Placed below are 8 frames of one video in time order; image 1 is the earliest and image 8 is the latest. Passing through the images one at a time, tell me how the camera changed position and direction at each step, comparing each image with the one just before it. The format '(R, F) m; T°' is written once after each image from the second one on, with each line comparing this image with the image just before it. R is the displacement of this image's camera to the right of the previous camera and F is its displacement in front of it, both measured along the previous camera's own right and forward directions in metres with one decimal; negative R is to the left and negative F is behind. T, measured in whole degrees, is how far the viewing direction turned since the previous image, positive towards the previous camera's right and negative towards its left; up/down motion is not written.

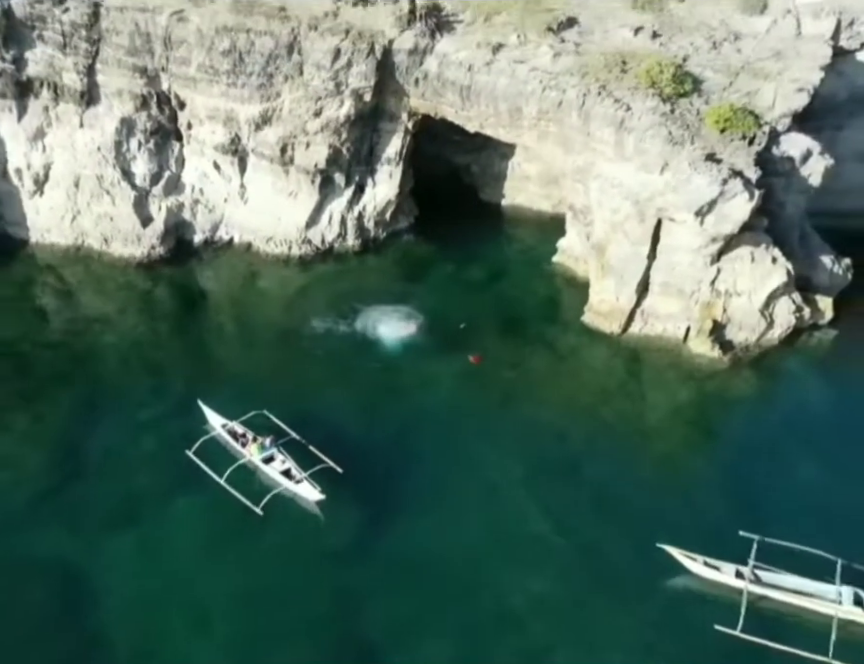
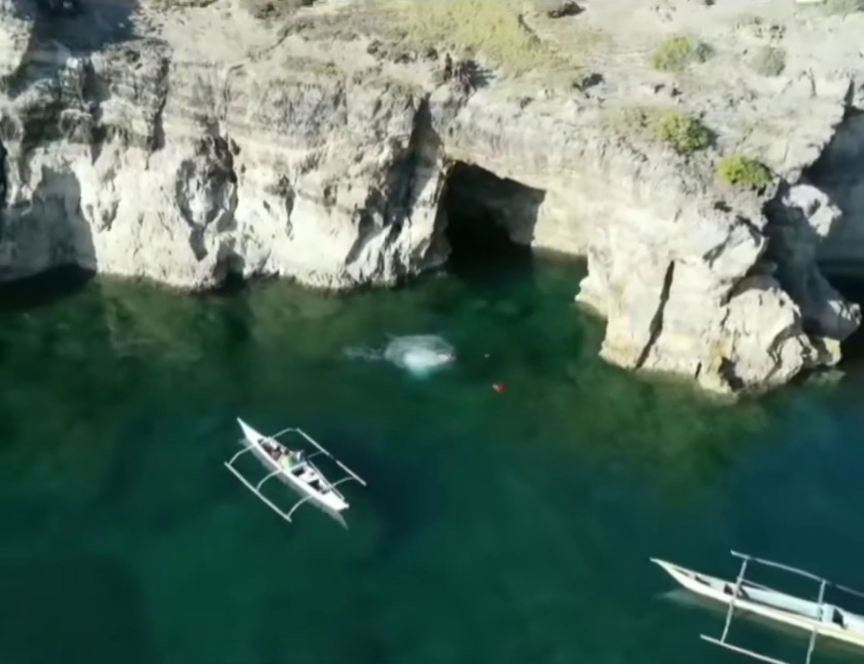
(+1.2, -2.3) m; -4°
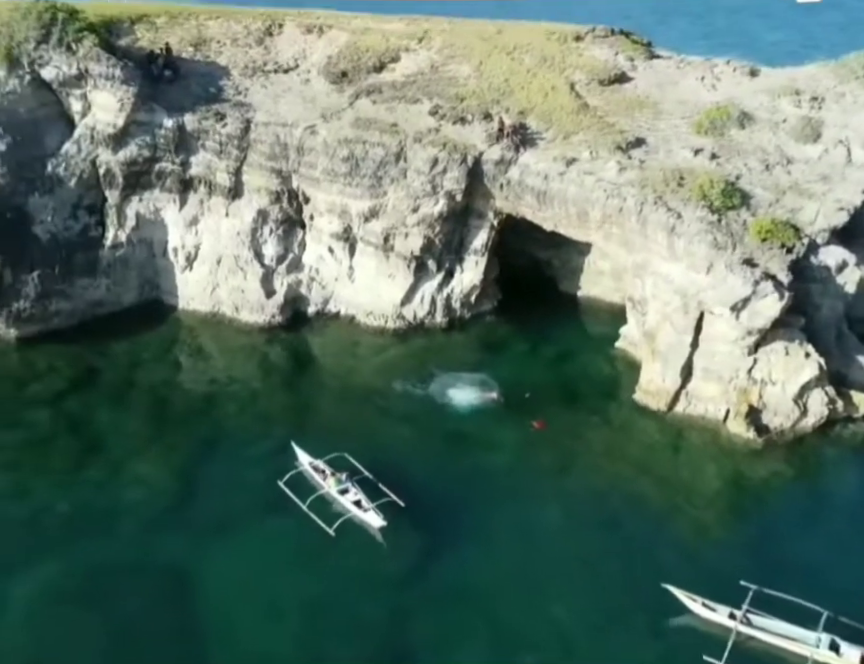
(+1.4, -2.6) m; -5°
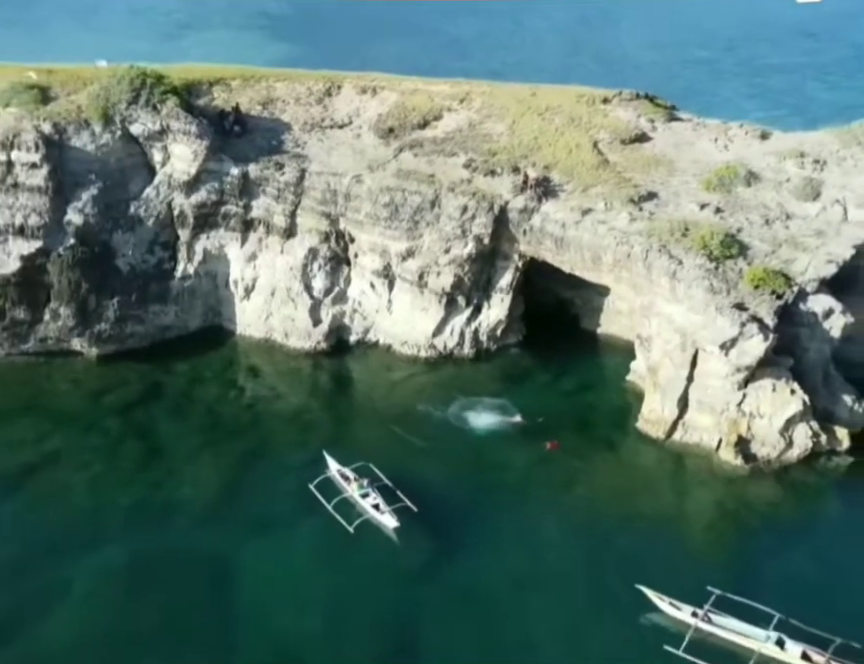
(+2.2, -4.3) m; -5°
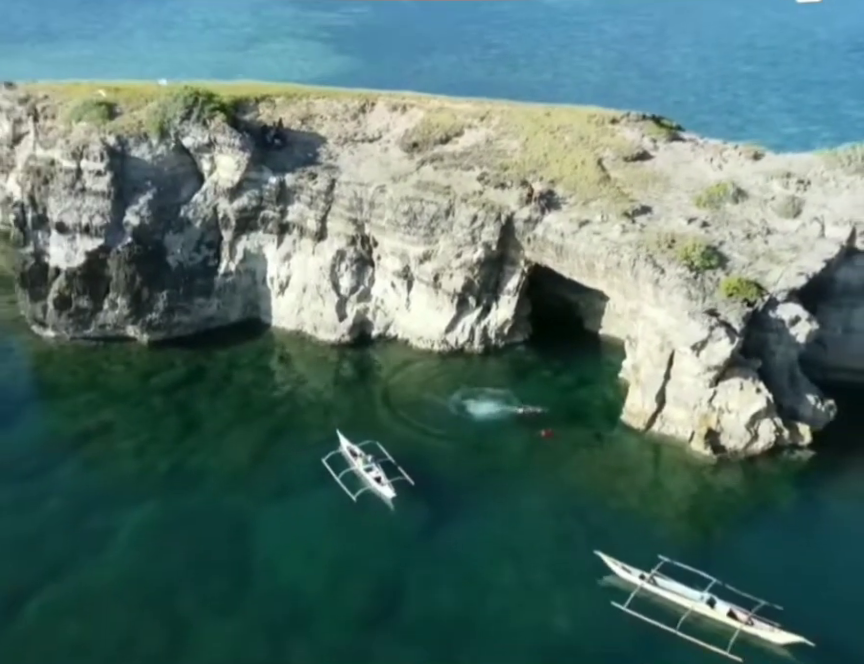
(+2.8, -4.9) m; -4°
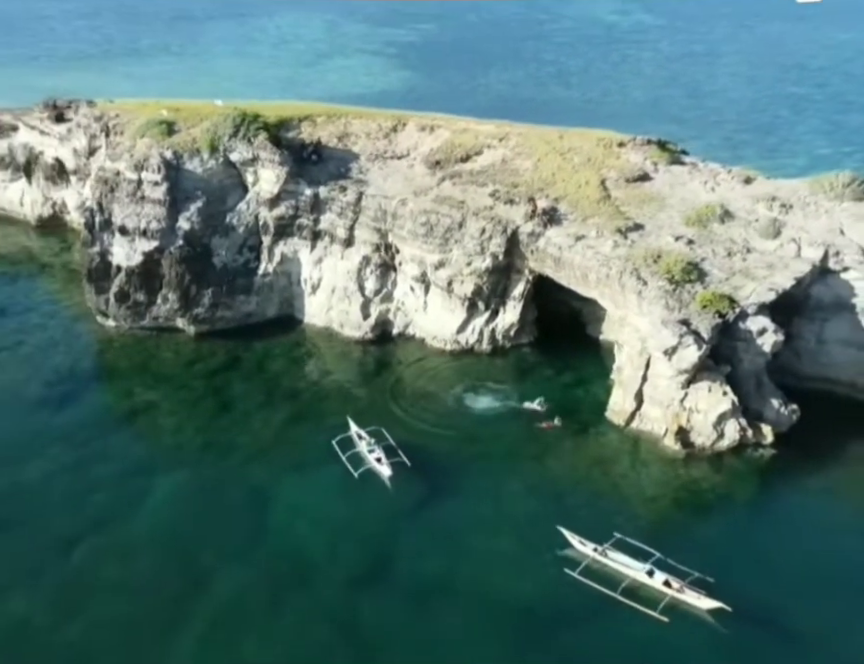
(+3.7, -5.4) m; -5°
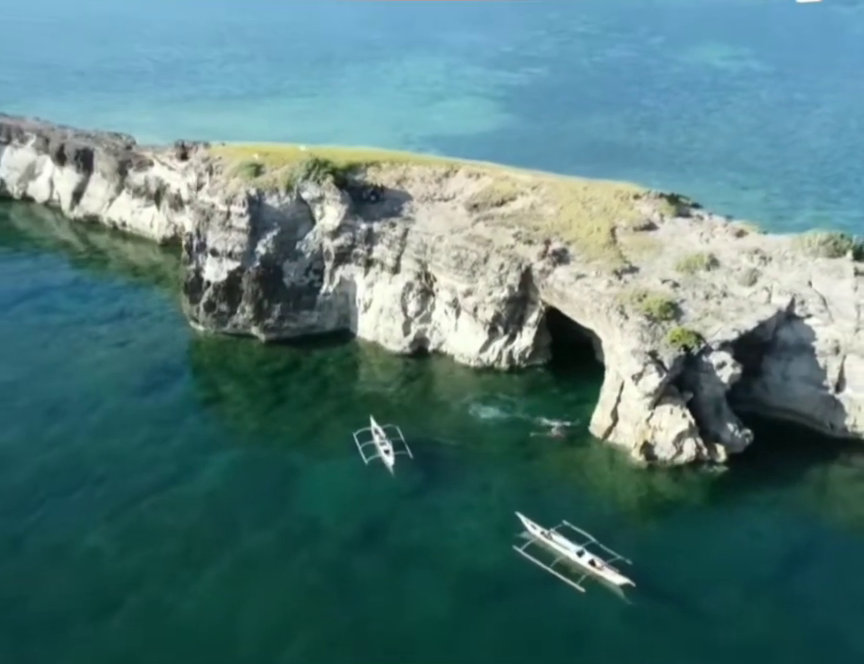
(+7.8, -9.2) m; -9°
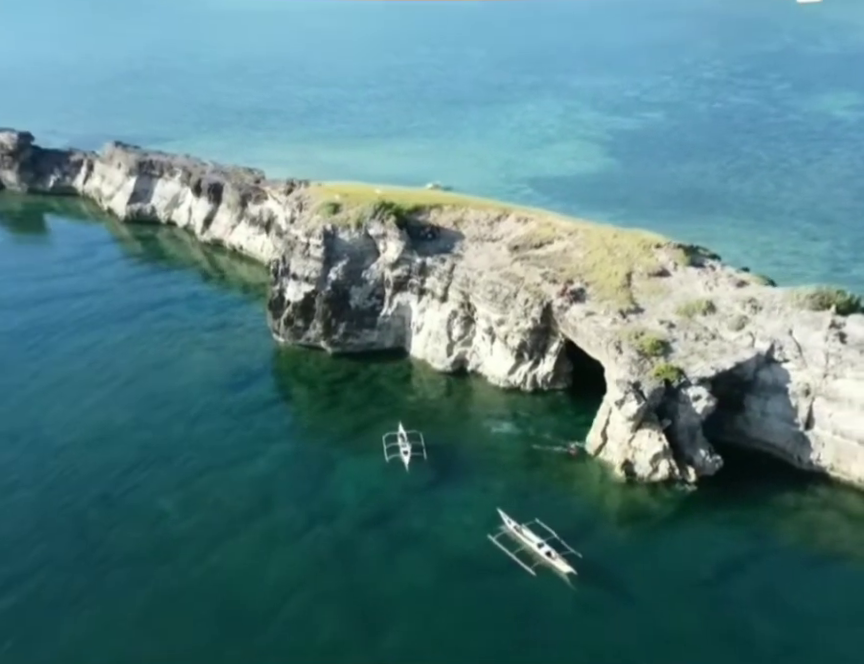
(+9.1, -9.5) m; -9°
